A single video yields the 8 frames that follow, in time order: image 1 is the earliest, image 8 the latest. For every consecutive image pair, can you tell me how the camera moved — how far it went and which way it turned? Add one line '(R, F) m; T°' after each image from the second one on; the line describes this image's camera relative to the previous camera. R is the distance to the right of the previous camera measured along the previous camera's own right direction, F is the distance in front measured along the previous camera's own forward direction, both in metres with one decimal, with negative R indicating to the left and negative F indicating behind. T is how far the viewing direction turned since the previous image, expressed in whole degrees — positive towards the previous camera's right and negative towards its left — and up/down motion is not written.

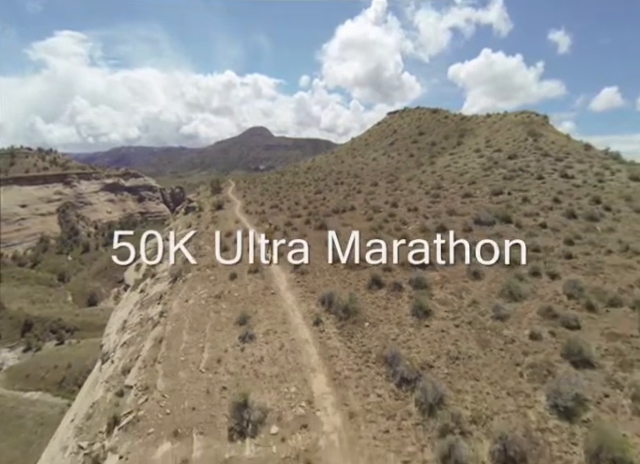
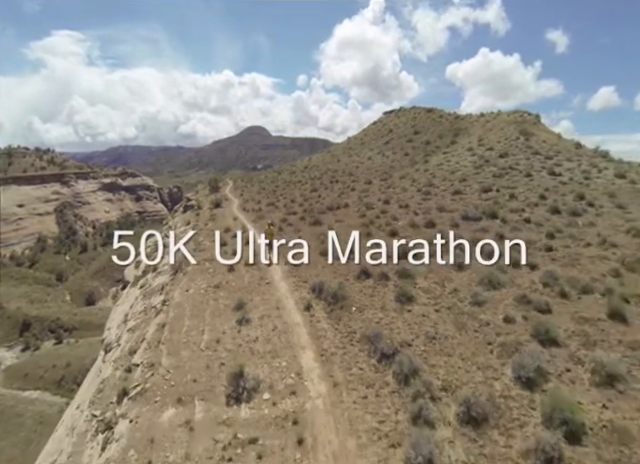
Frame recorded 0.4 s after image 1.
(+0.3, -1.1) m; 0°
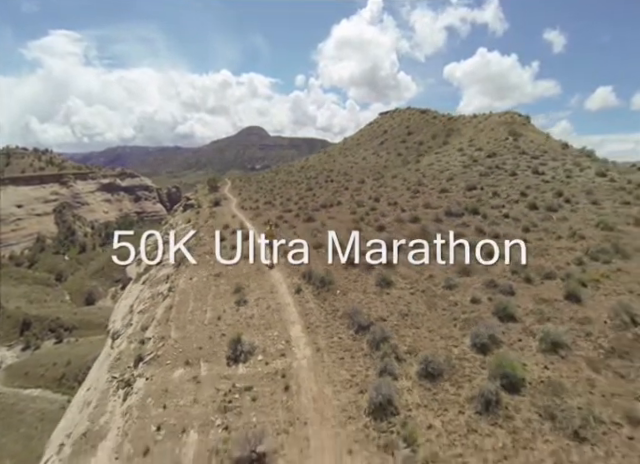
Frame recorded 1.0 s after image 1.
(+0.5, -1.9) m; 0°
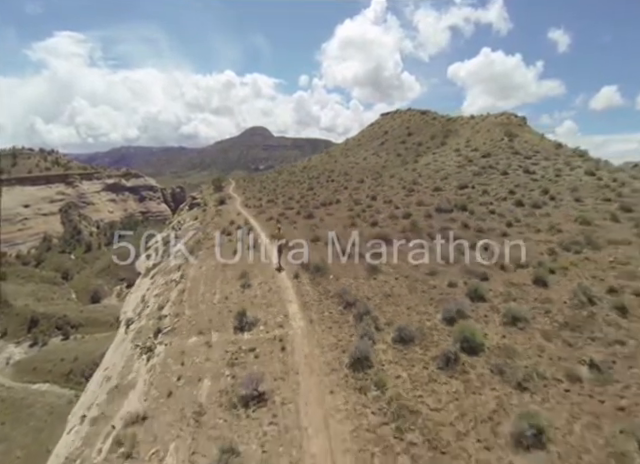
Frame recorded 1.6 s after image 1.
(+0.4, -2.1) m; -1°
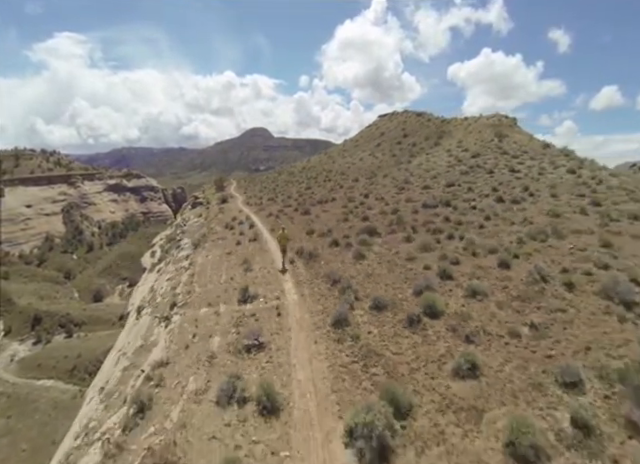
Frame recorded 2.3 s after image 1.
(+0.5, -2.7) m; 0°
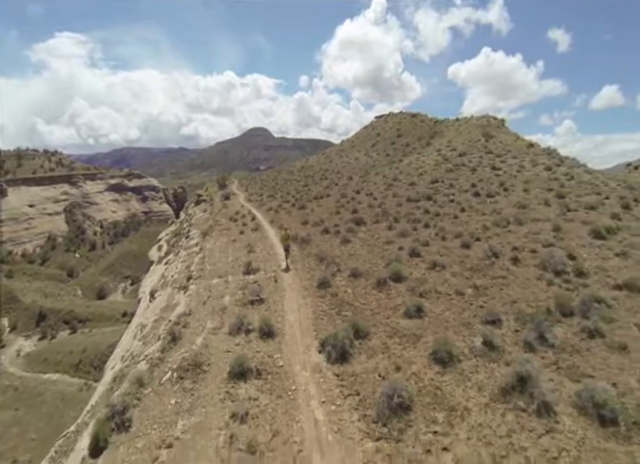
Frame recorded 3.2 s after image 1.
(+0.7, -3.8) m; 0°
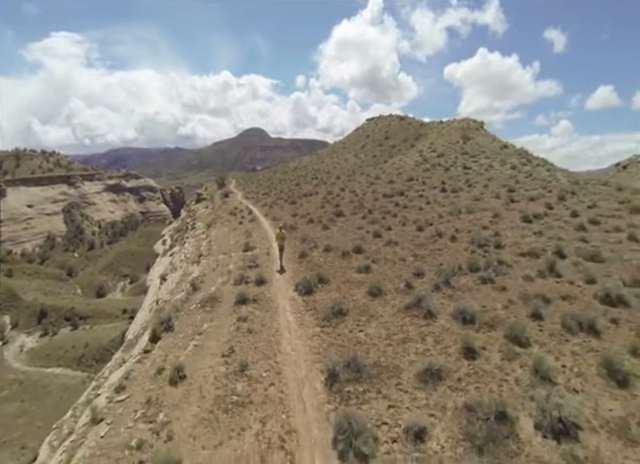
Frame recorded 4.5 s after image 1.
(+1.2, -6.0) m; 0°
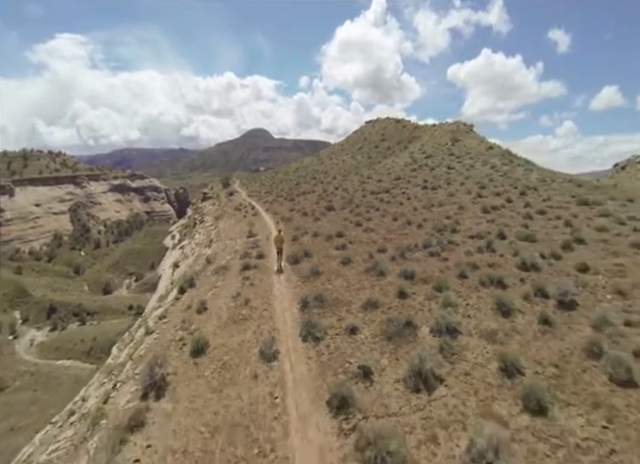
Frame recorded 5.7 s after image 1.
(+1.3, -5.6) m; 0°
